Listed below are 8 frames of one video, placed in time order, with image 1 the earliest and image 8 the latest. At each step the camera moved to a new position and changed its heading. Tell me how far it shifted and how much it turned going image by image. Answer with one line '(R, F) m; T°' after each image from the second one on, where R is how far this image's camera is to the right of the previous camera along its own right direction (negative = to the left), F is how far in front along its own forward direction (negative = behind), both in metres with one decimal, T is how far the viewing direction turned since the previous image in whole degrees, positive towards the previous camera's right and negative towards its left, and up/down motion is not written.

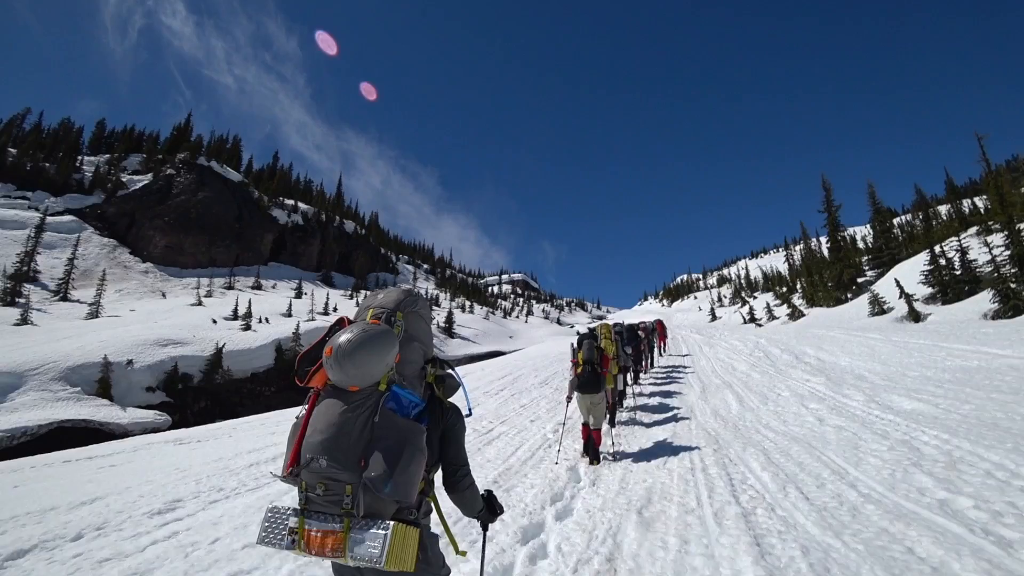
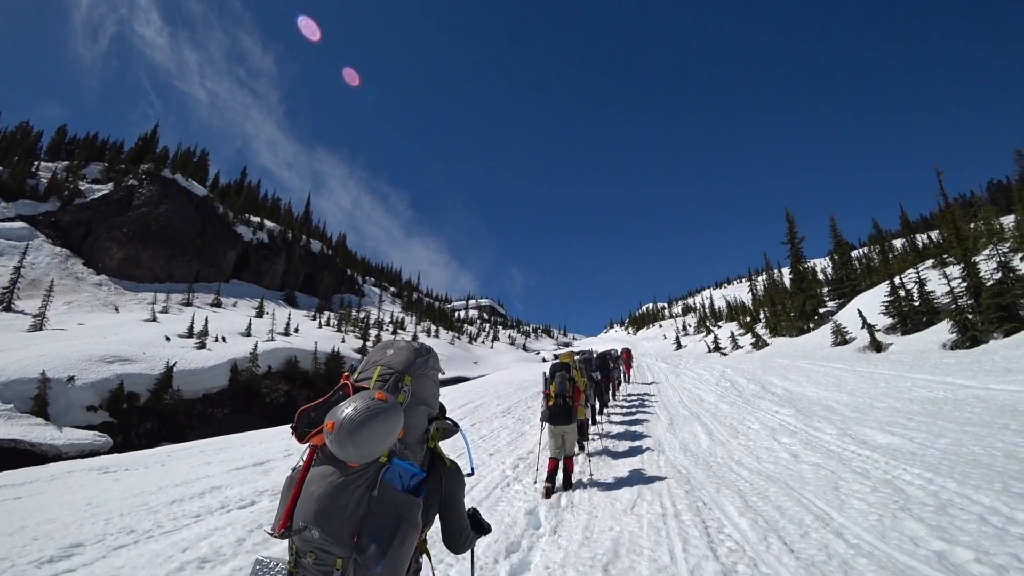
(+0.2, +0.6) m; +4°
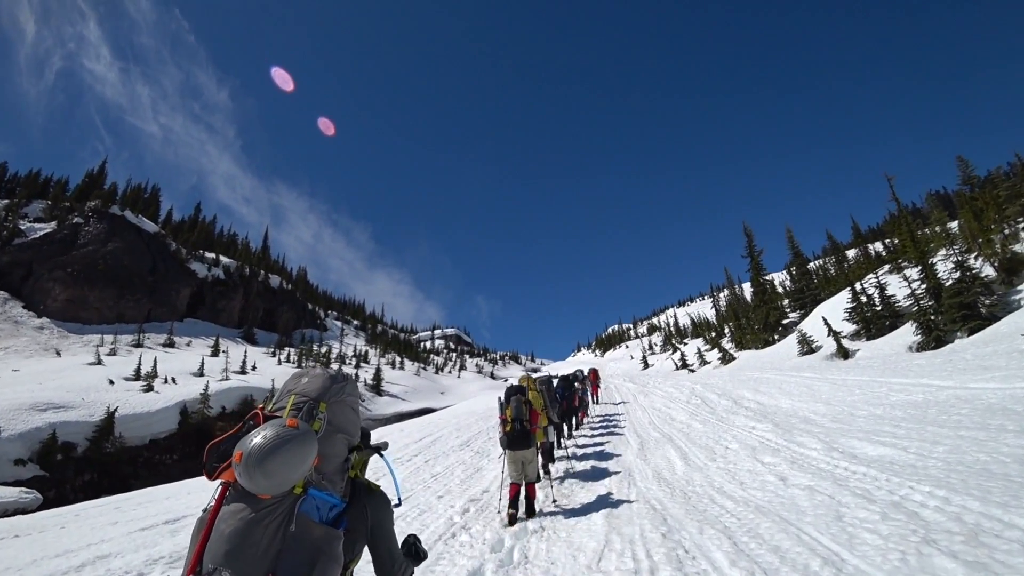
(+0.5, +1.1) m; +4°
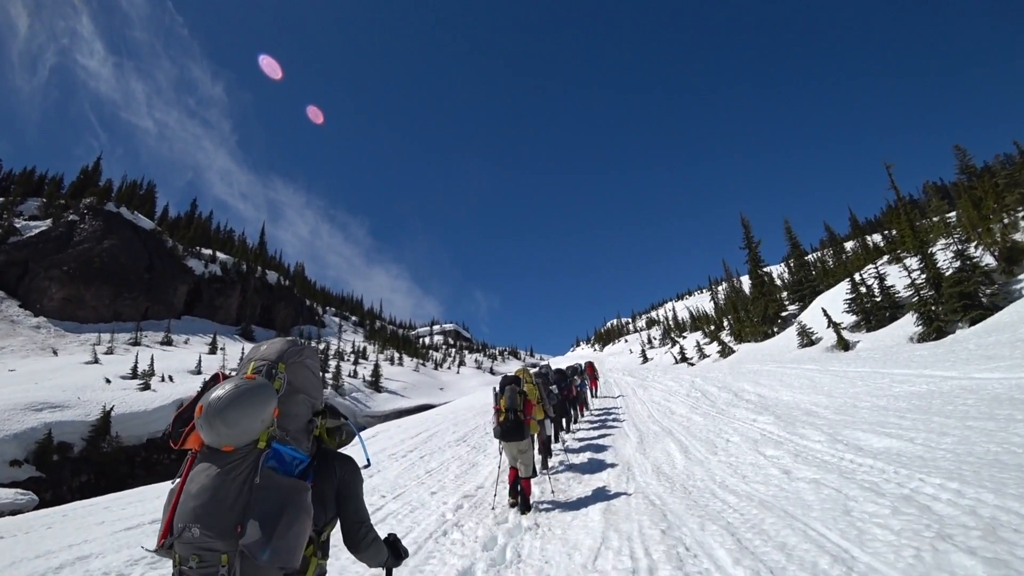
(+0.1, +0.2) m; 0°
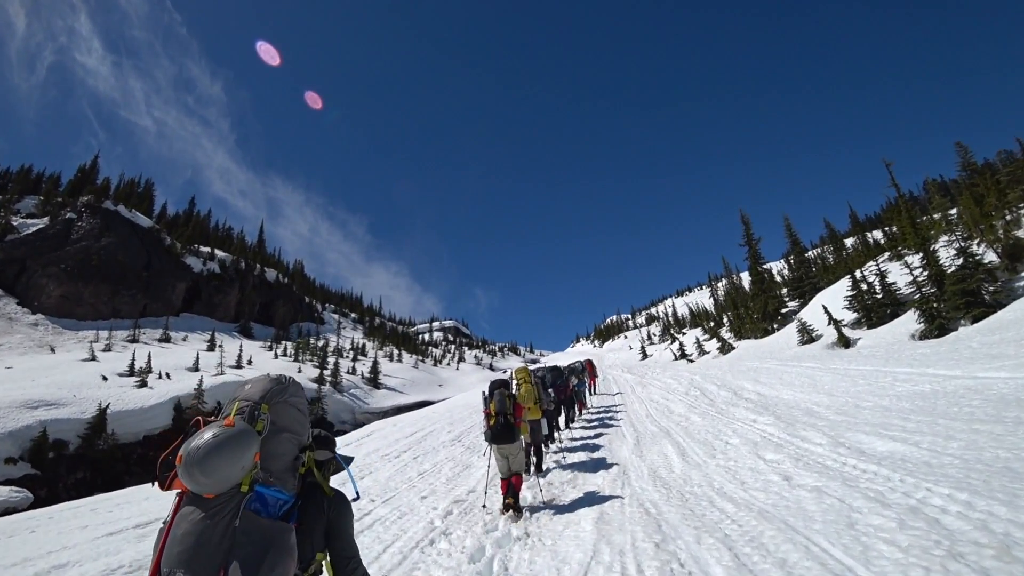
(+0.1, +0.2) m; 0°
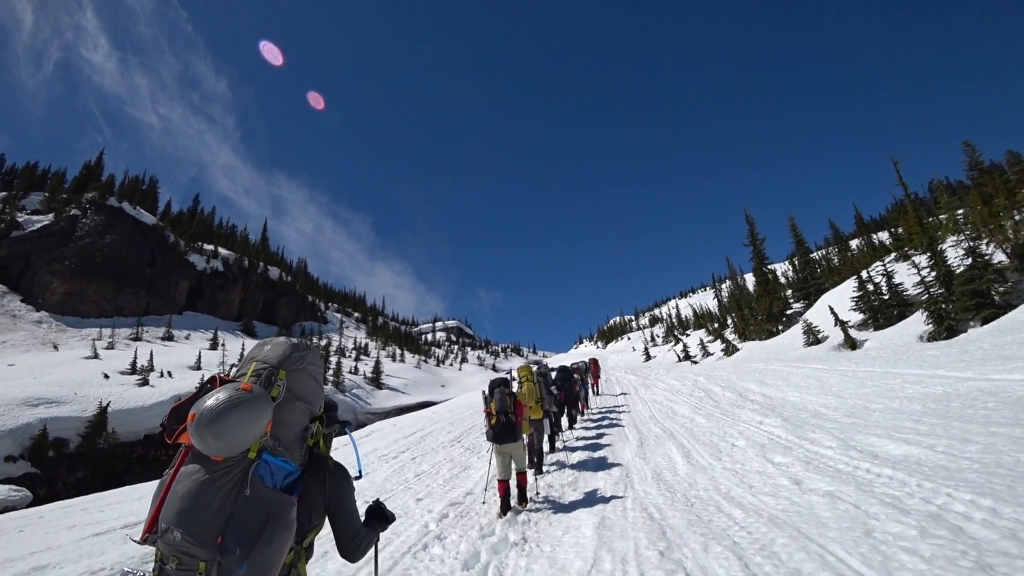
(+0.1, +0.2) m; 0°
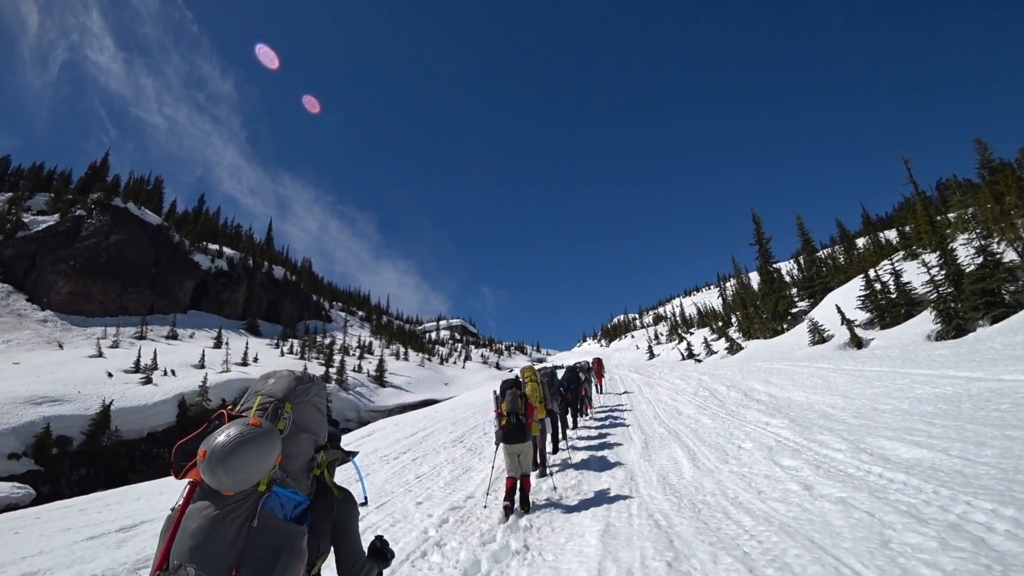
(0.0, +0.2) m; 0°
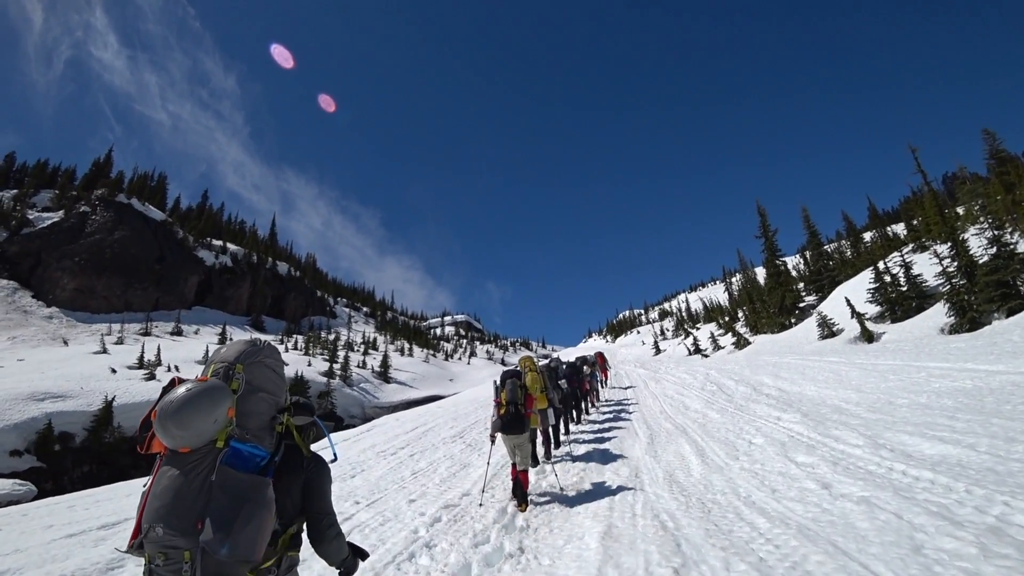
(+0.1, +0.4) m; -1°
